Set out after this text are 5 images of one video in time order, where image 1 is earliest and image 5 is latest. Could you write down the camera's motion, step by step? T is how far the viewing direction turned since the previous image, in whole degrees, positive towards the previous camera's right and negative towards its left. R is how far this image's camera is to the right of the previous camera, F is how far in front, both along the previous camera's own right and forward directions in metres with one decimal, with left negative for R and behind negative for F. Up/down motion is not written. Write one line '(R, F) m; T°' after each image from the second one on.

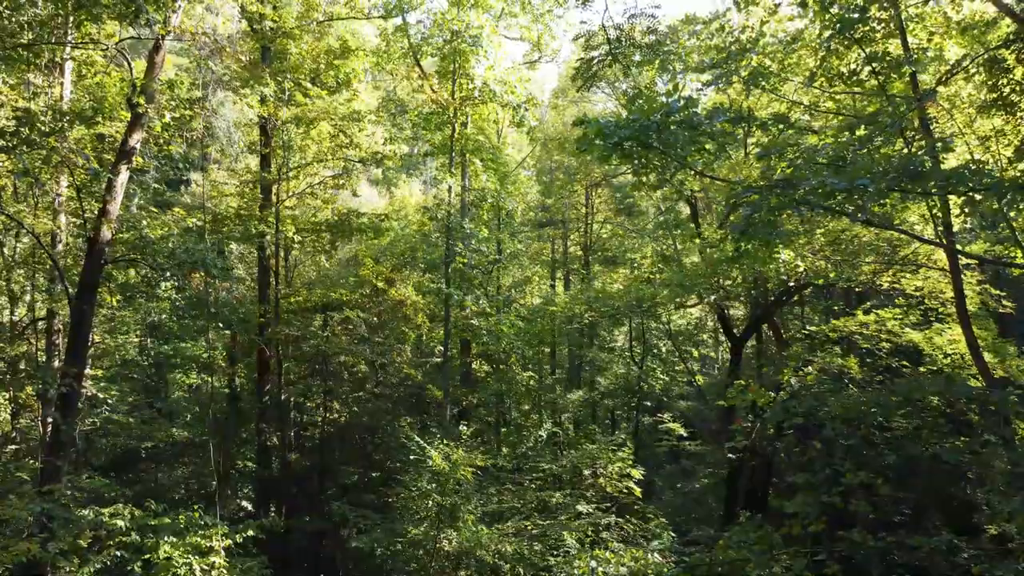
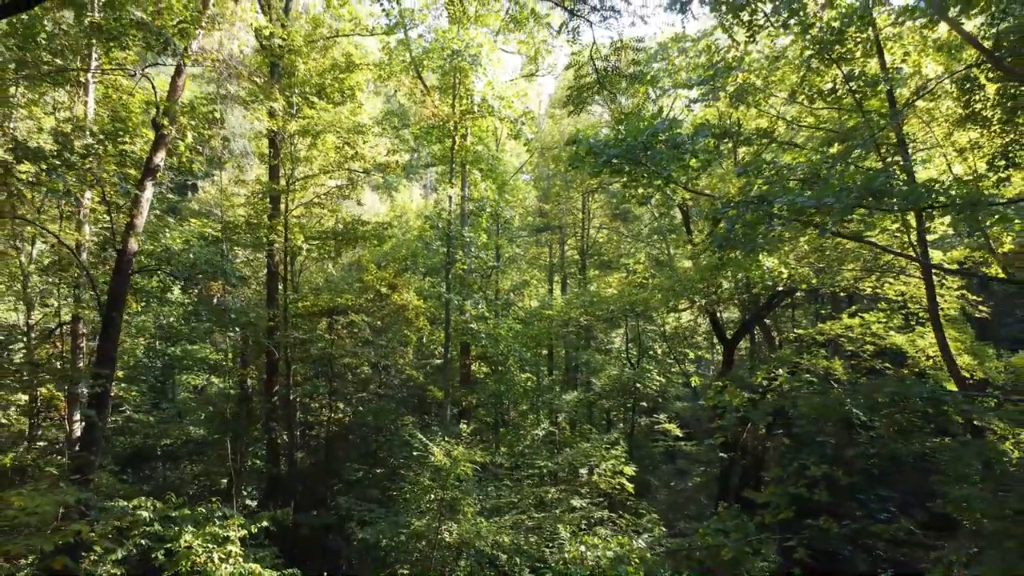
(0.0, -0.4) m; 0°
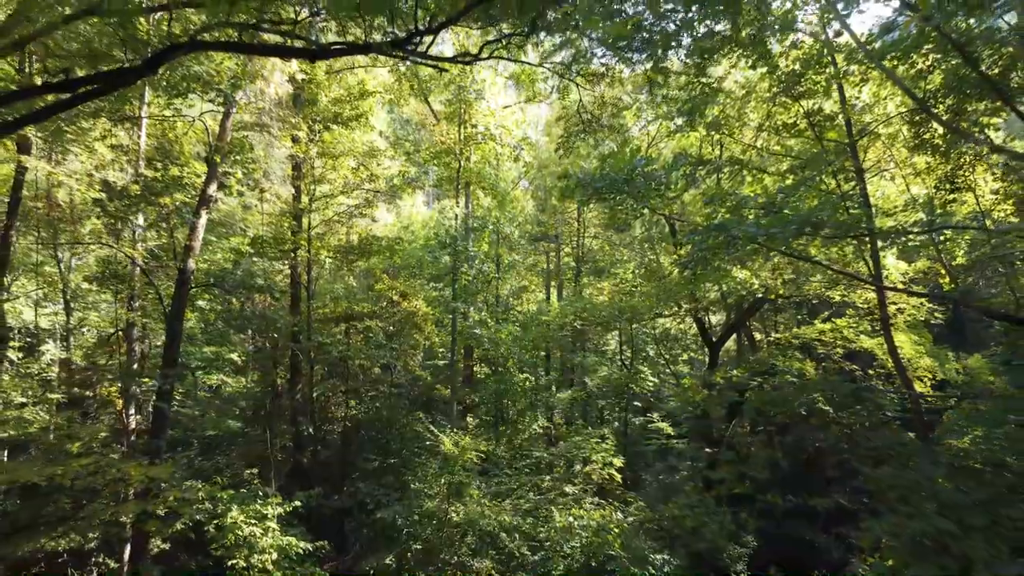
(0.0, -0.9) m; 0°
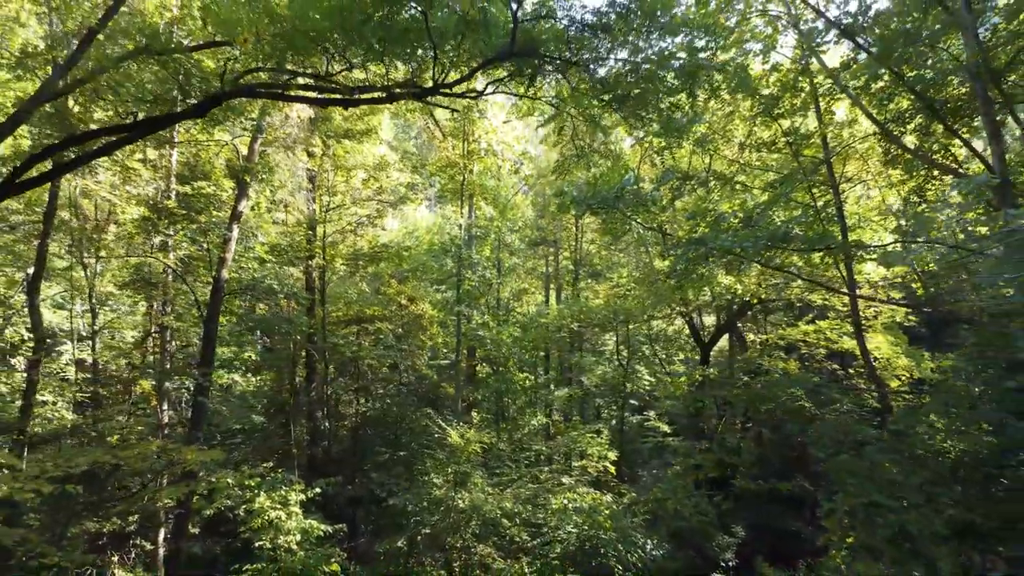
(0.0, -0.6) m; 0°
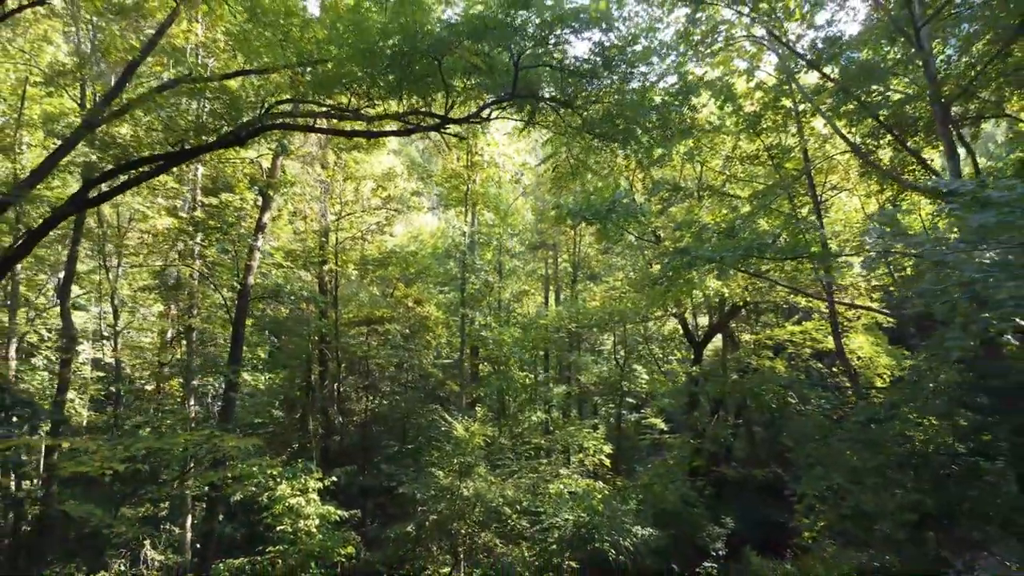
(0.0, -0.6) m; 0°
